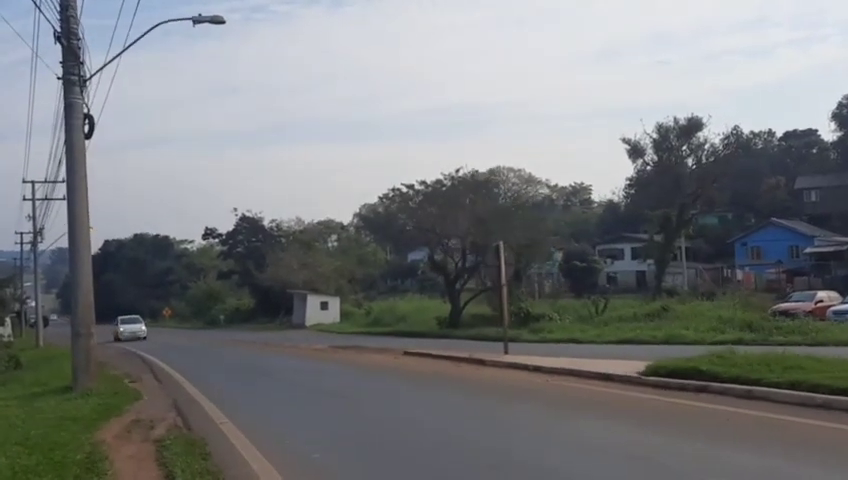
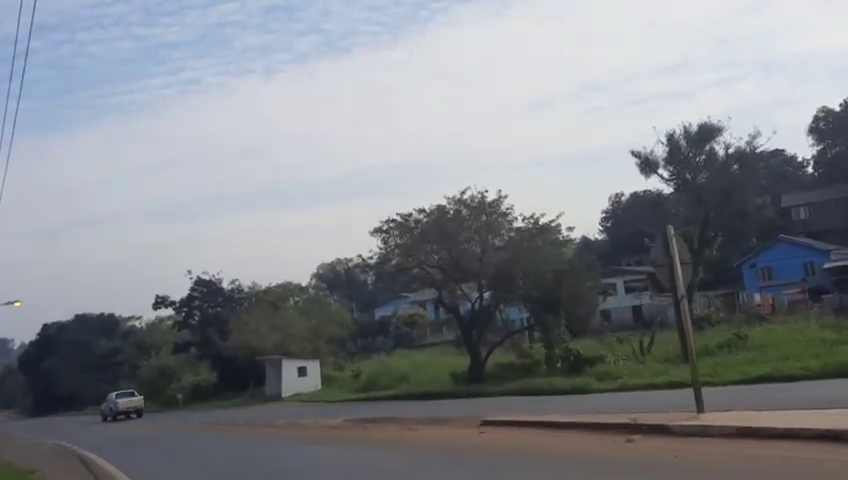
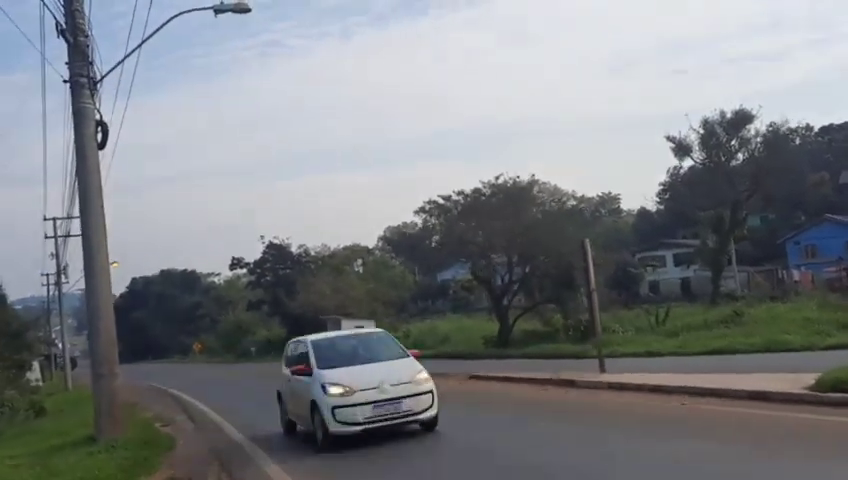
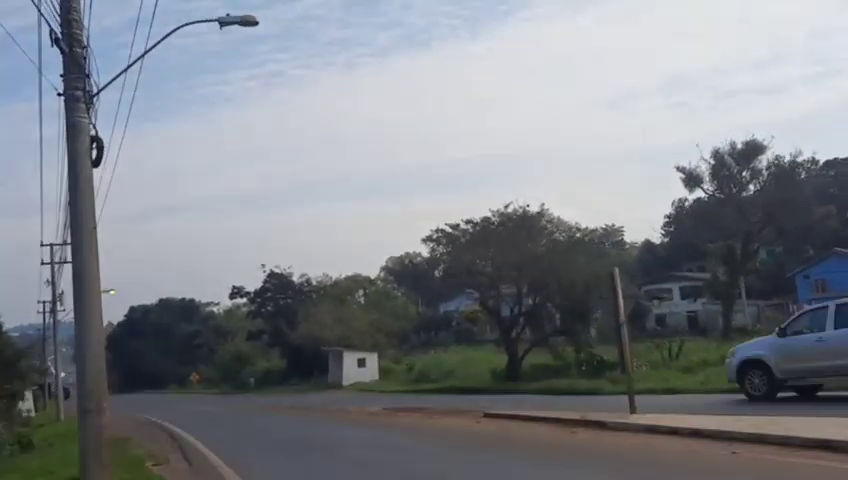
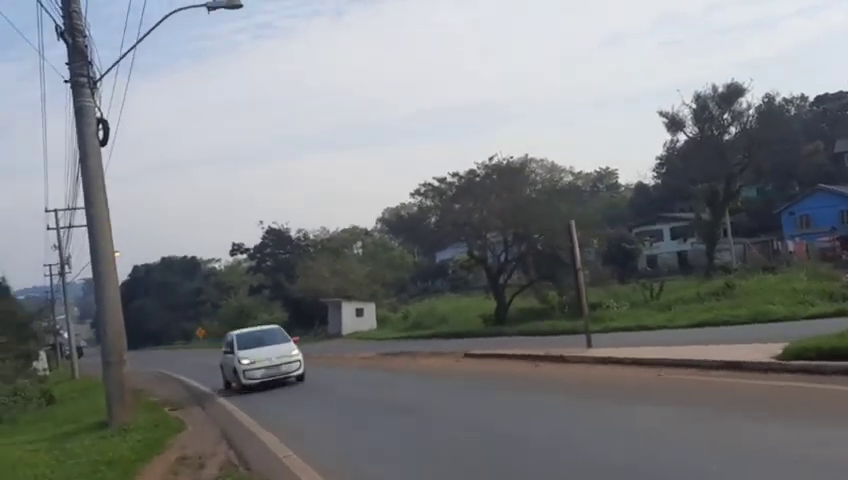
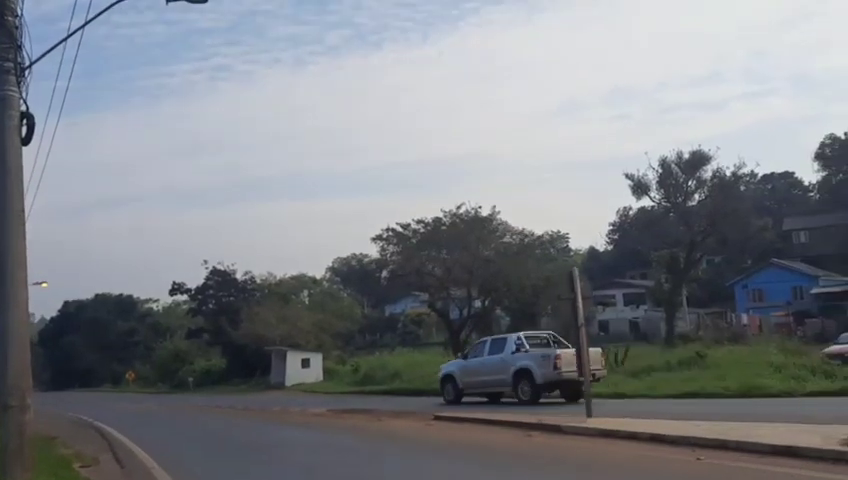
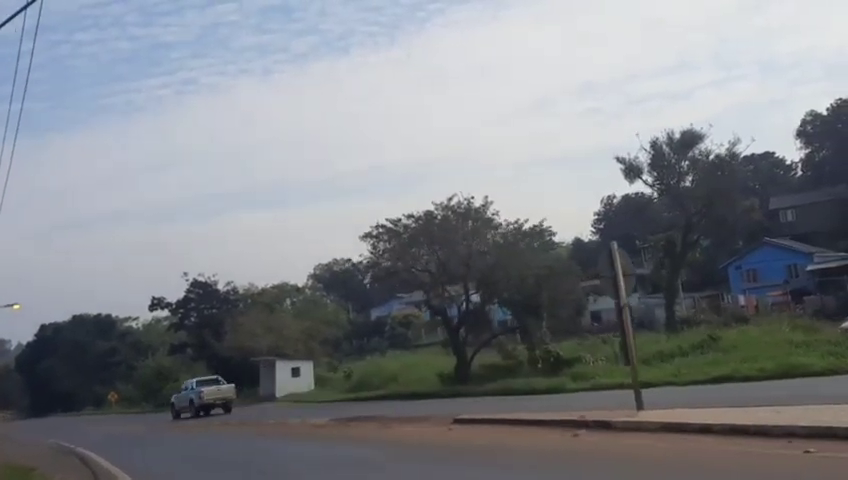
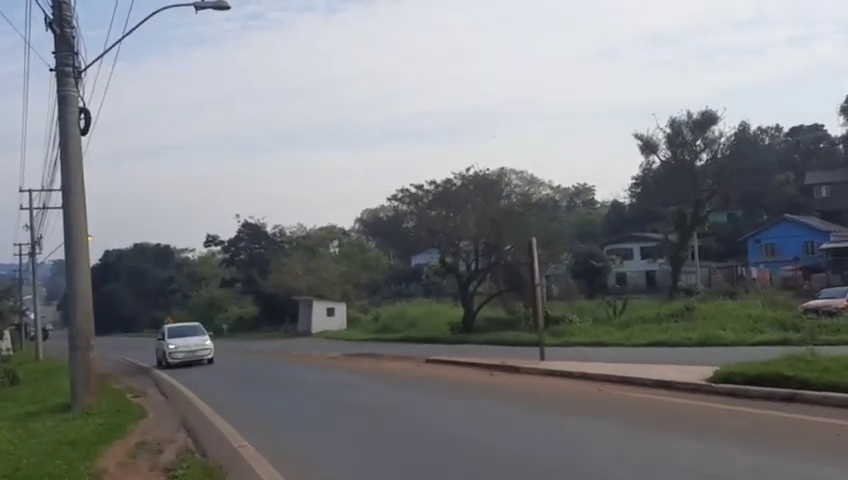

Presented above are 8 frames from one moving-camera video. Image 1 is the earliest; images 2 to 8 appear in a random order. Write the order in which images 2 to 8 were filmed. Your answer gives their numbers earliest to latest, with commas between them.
8, 5, 3, 4, 6, 7, 2
